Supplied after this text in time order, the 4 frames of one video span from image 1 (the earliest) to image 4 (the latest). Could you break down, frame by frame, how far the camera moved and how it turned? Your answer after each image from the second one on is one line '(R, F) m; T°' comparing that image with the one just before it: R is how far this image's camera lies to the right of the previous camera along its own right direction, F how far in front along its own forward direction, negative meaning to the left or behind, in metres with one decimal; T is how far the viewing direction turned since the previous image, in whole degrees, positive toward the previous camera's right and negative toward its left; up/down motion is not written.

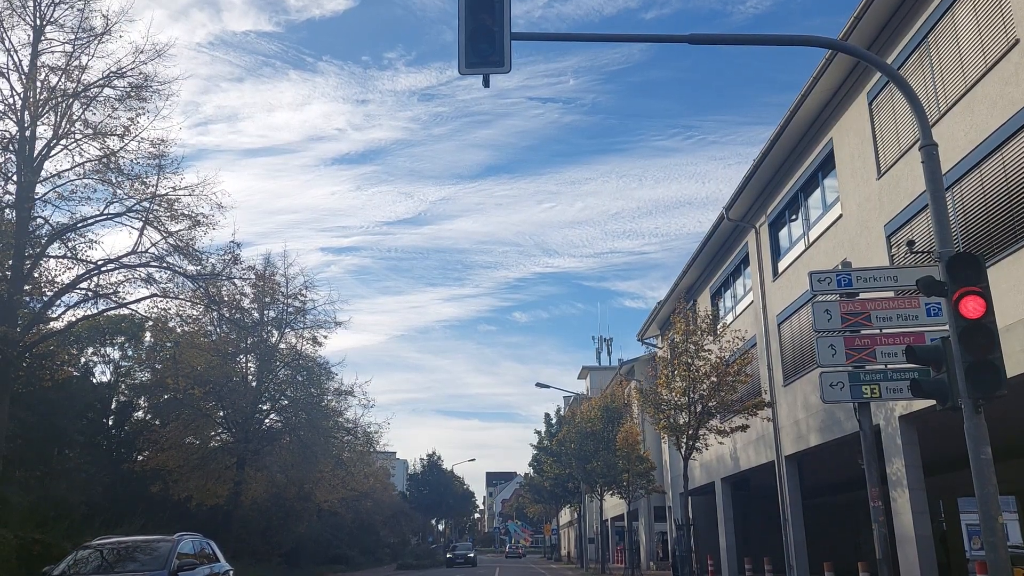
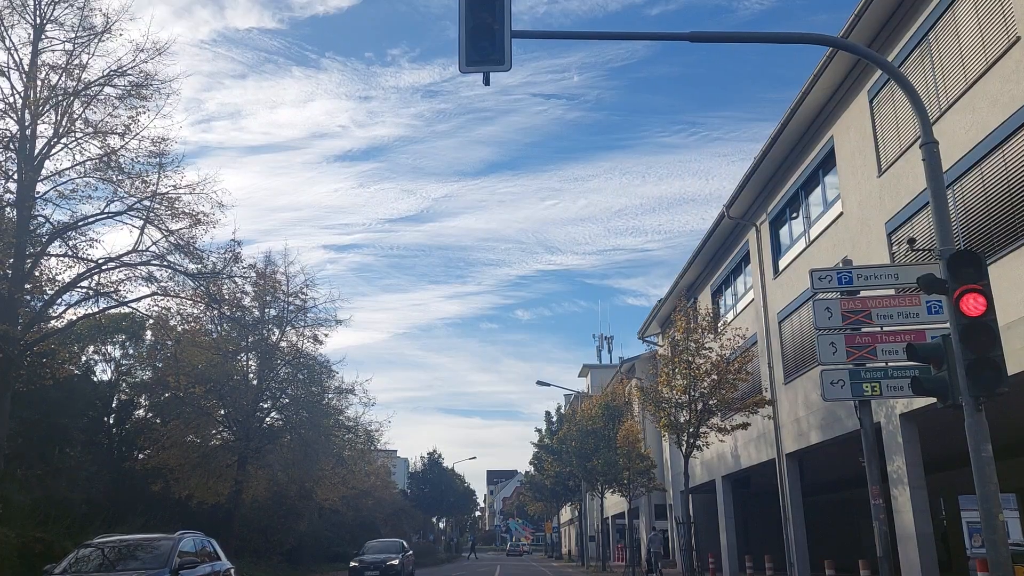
(0.0, 0.0) m; 0°
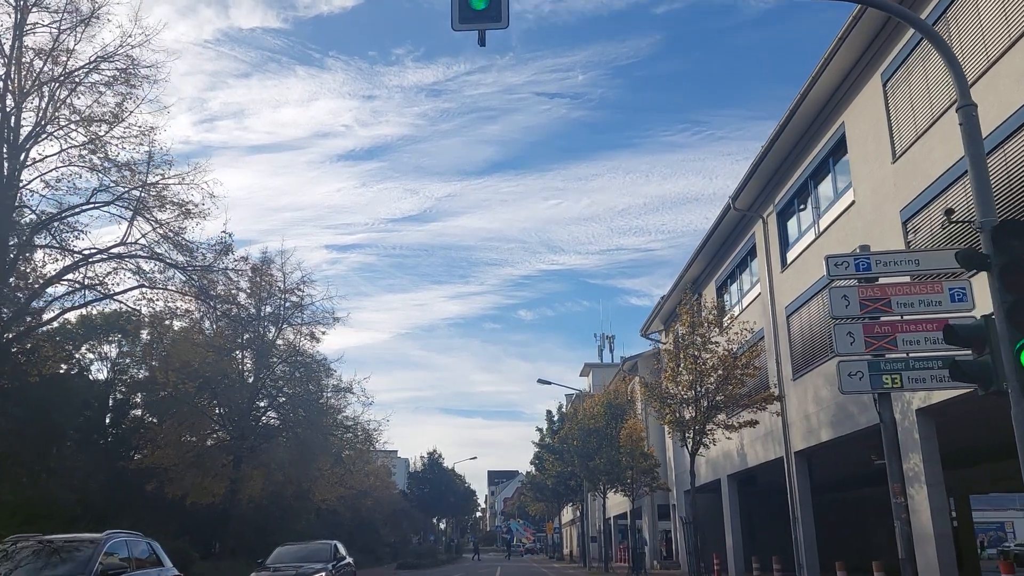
(0.0, +0.7) m; 0°
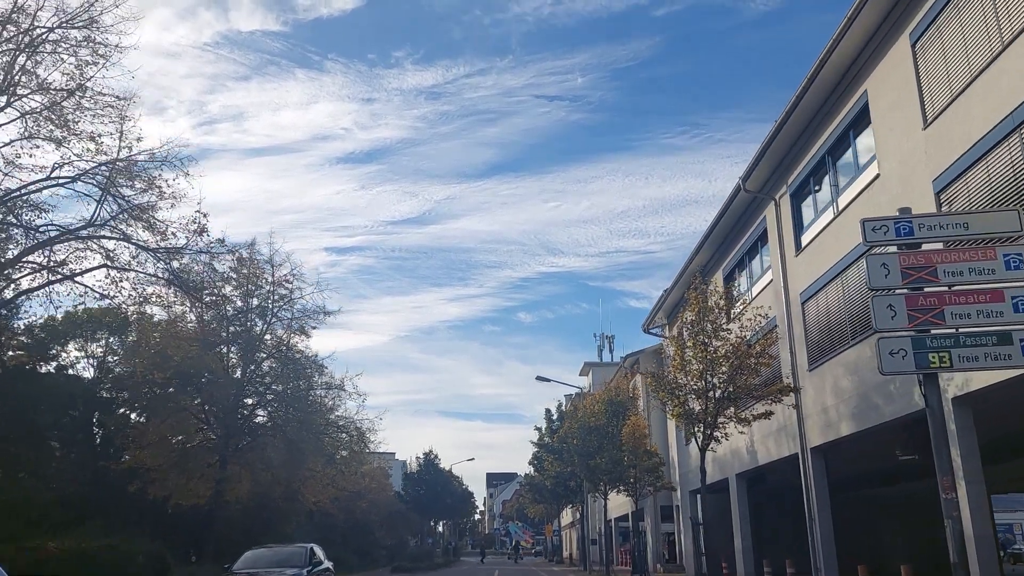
(+0.1, +1.4) m; 0°
